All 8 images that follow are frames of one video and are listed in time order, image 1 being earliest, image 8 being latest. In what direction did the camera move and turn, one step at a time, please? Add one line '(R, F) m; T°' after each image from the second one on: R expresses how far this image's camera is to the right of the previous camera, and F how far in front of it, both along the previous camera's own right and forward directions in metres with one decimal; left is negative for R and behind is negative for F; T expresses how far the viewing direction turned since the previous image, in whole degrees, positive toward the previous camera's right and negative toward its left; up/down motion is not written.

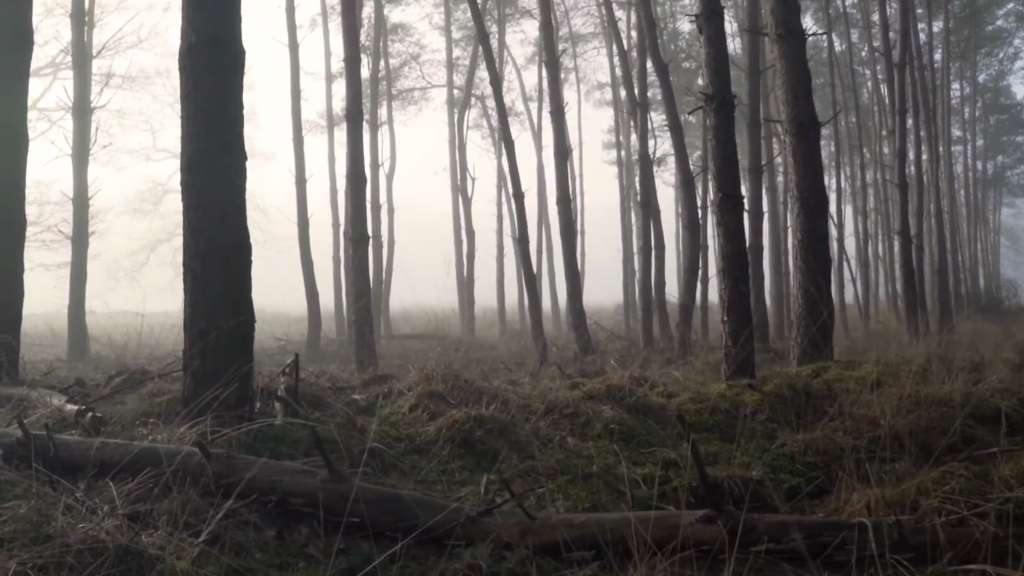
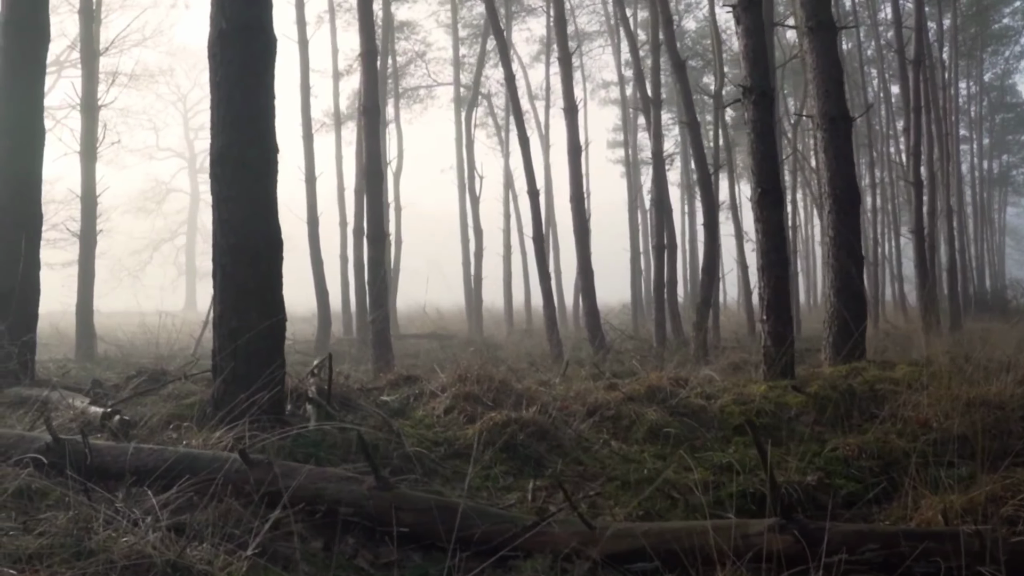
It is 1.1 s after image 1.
(-0.3, +0.2) m; 0°
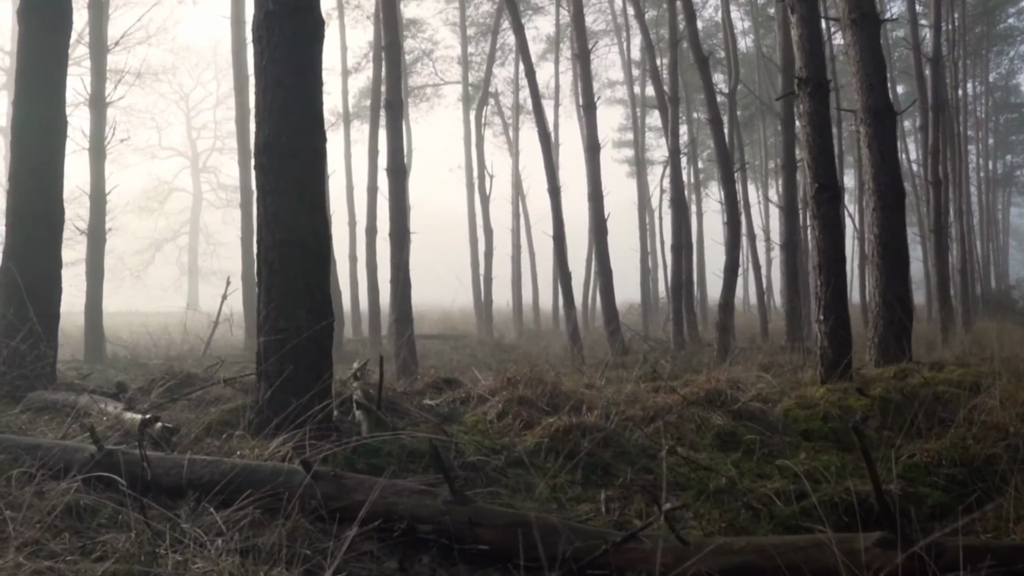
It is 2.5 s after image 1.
(-0.4, +0.3) m; 0°
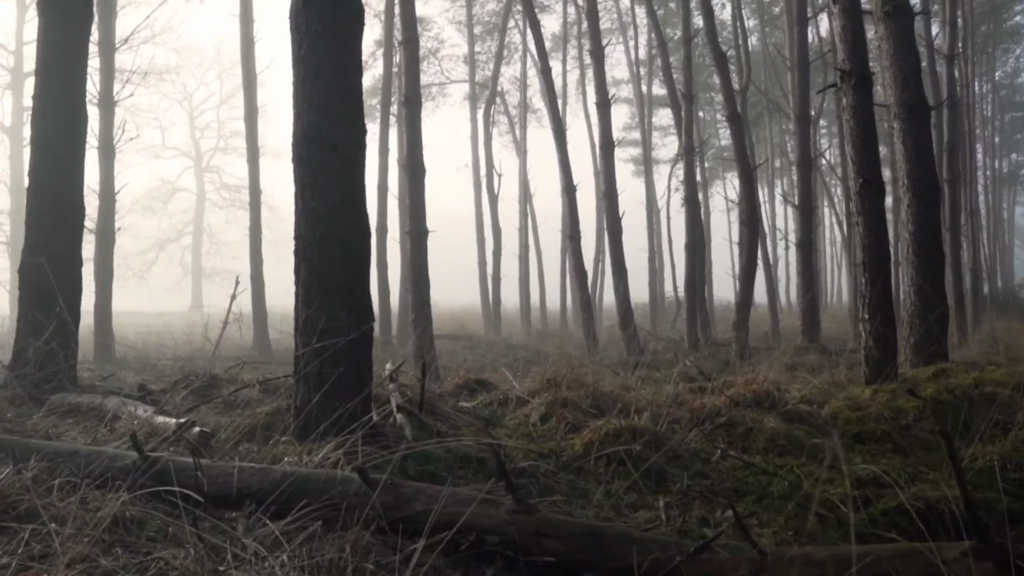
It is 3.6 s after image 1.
(-0.3, +0.2) m; 0°
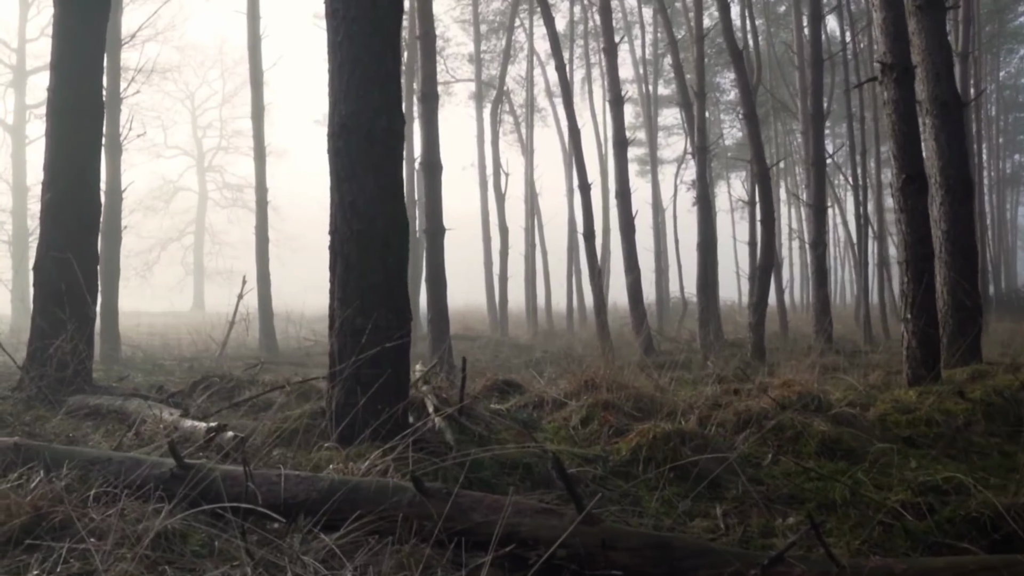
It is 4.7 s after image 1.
(-0.3, +0.2) m; 0°
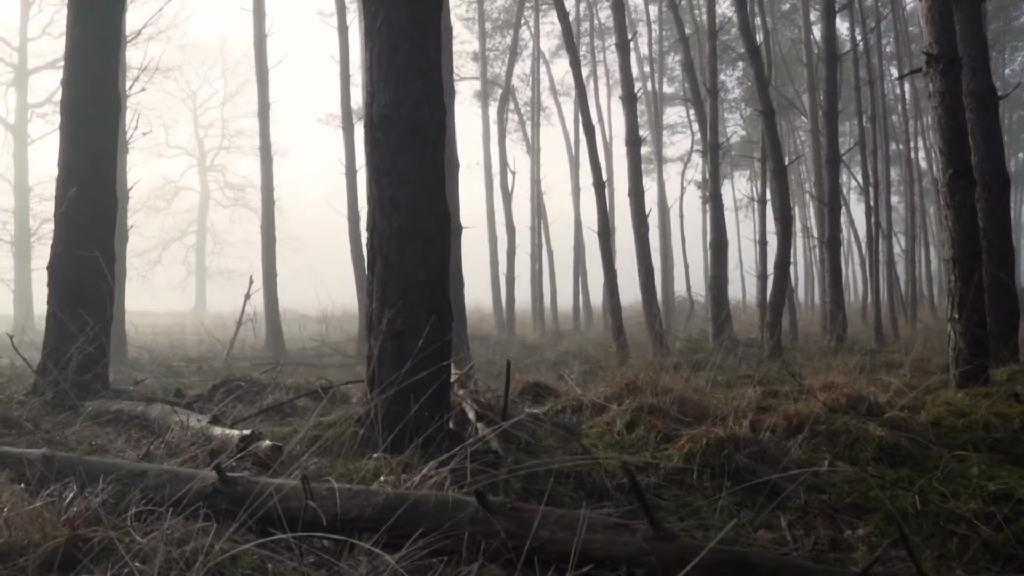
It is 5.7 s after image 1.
(-0.3, +0.2) m; 0°
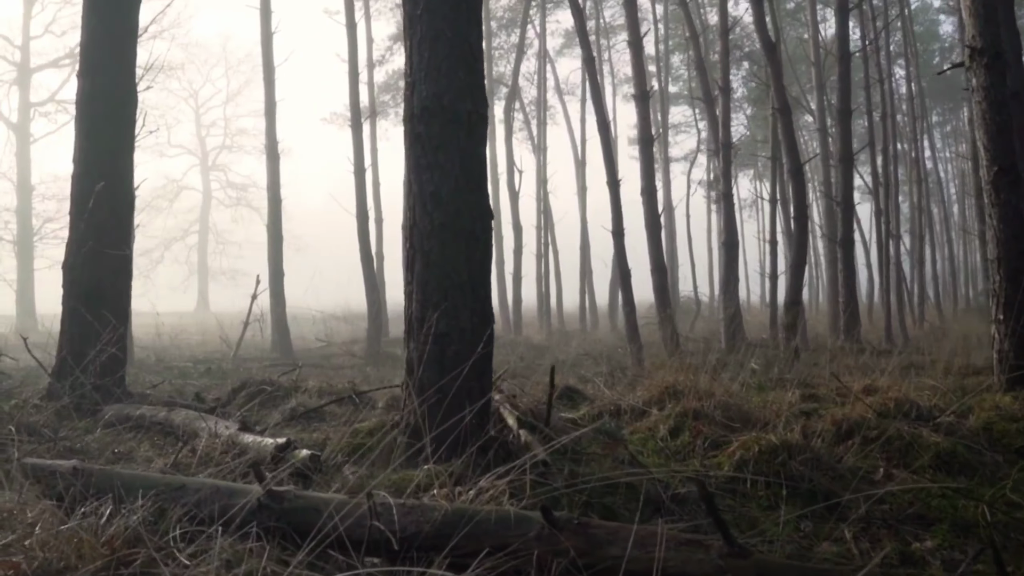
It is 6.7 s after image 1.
(-0.2, +0.2) m; 0°
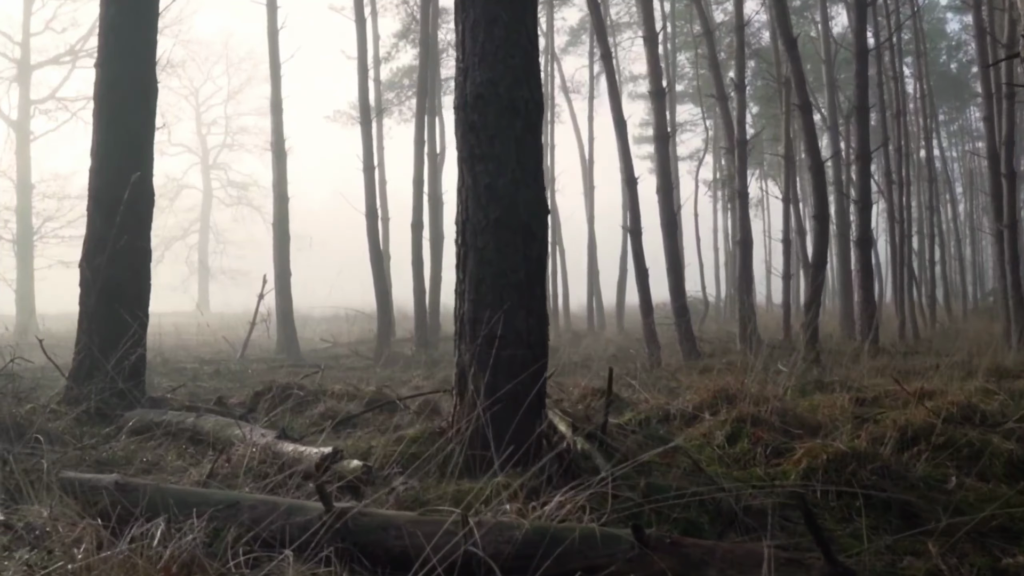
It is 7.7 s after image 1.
(-0.3, +0.3) m; 0°
